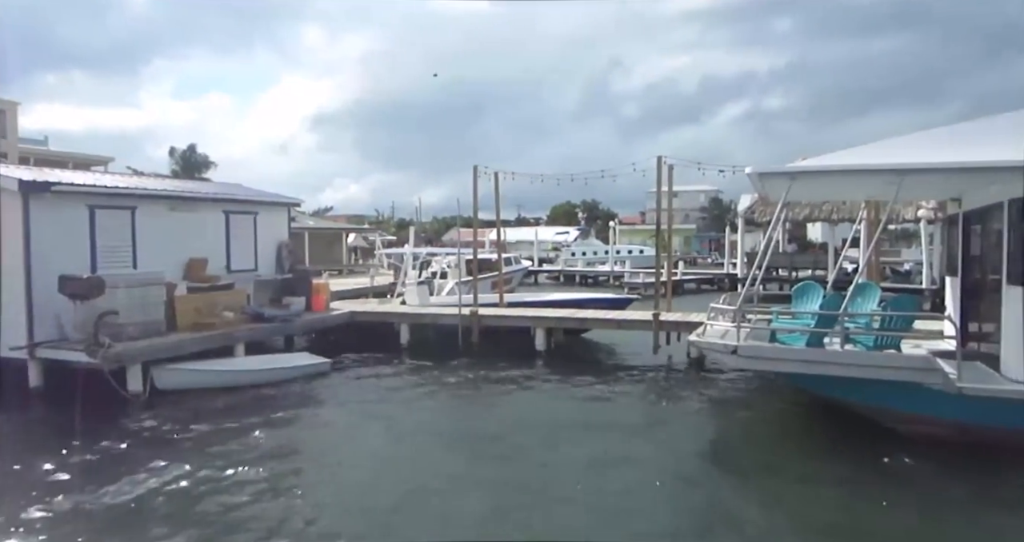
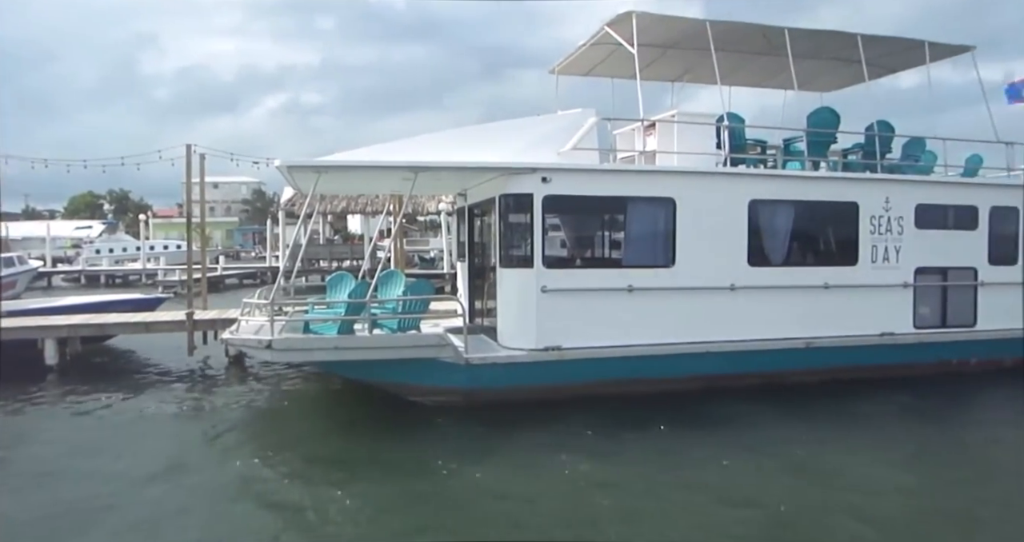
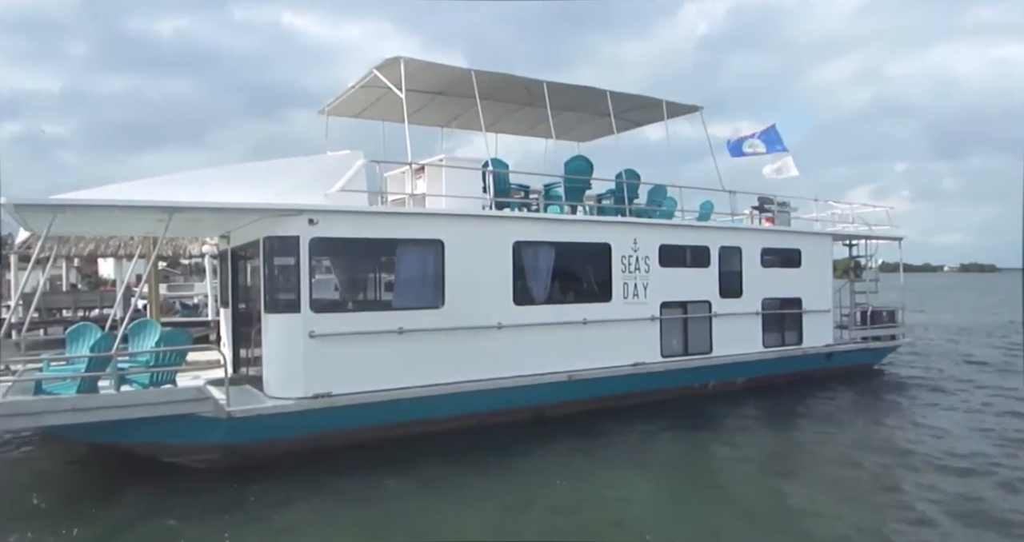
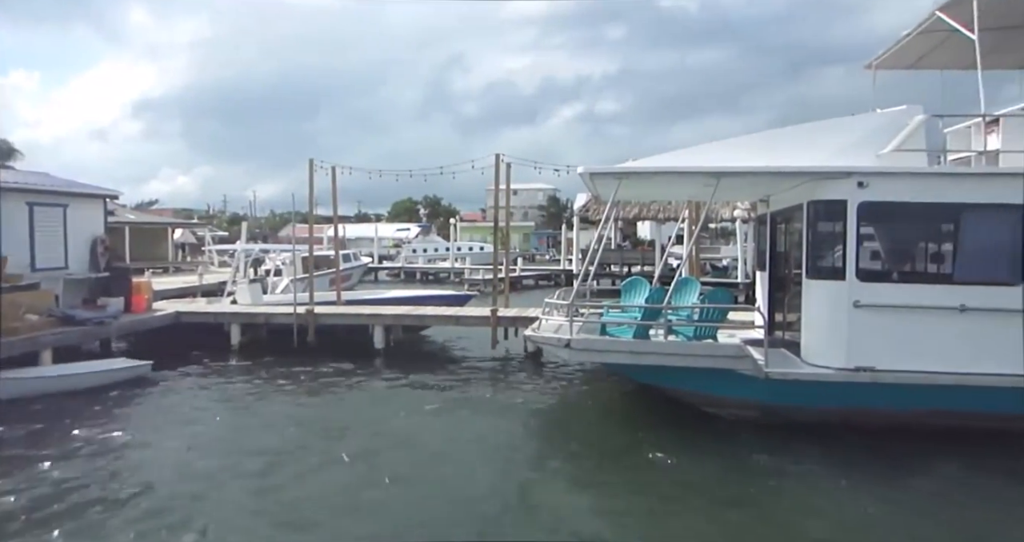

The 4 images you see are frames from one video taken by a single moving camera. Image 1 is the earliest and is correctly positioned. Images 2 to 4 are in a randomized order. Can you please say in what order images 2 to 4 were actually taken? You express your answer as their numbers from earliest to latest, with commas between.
4, 2, 3
